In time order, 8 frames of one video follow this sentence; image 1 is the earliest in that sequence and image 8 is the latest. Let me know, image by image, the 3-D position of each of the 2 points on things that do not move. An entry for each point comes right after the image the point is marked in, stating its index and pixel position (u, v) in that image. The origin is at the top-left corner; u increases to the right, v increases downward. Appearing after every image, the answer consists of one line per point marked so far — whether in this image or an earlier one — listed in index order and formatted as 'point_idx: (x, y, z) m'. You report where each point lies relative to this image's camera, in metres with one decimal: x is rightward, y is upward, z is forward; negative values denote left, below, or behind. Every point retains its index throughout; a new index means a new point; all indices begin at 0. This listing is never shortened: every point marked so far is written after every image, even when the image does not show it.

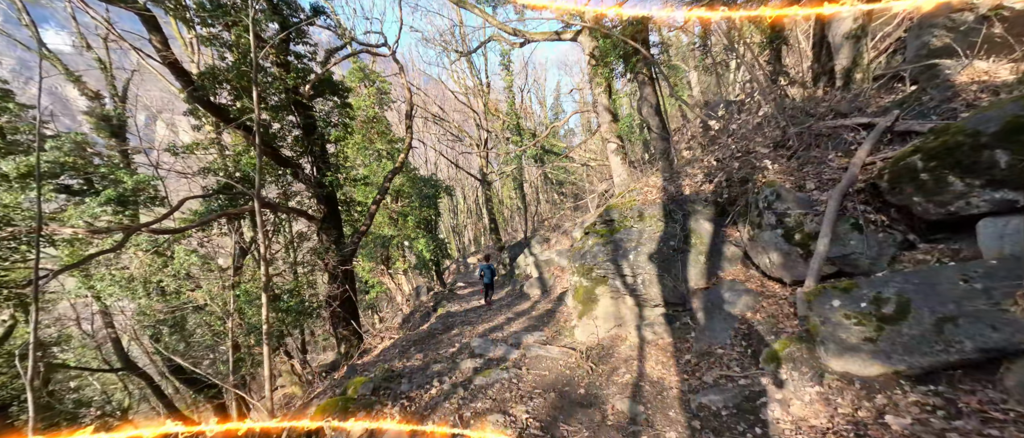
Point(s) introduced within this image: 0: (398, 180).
0: (-5.7, +1.9, +19.6) m
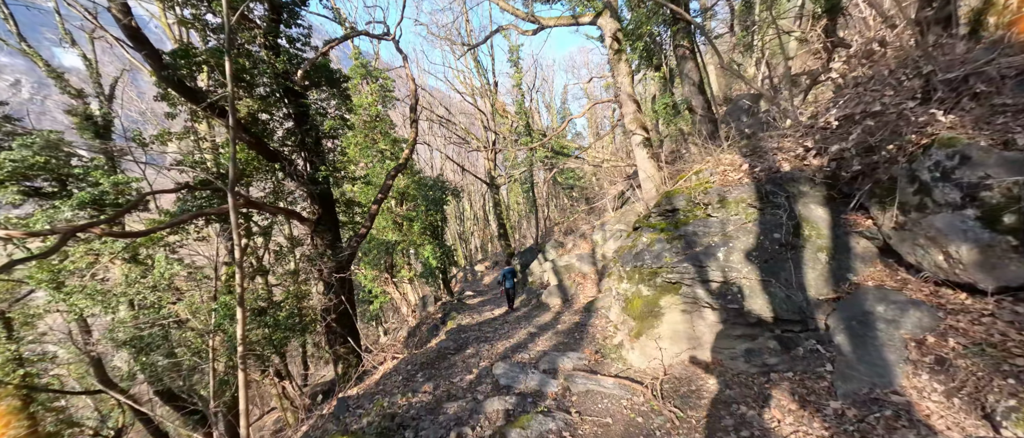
0: (-5.1, +1.7, +18.3) m
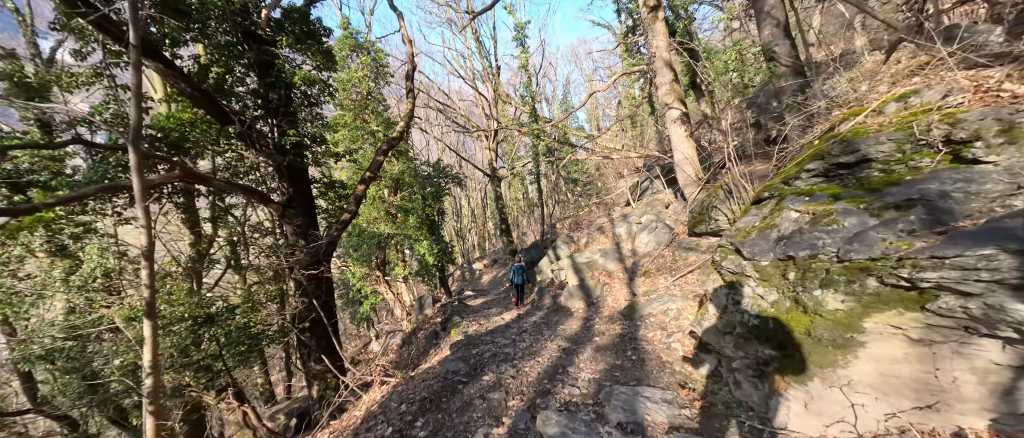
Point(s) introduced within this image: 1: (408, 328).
0: (-4.8, +2.1, +16.3) m
1: (-3.6, -3.8, +14.0) m
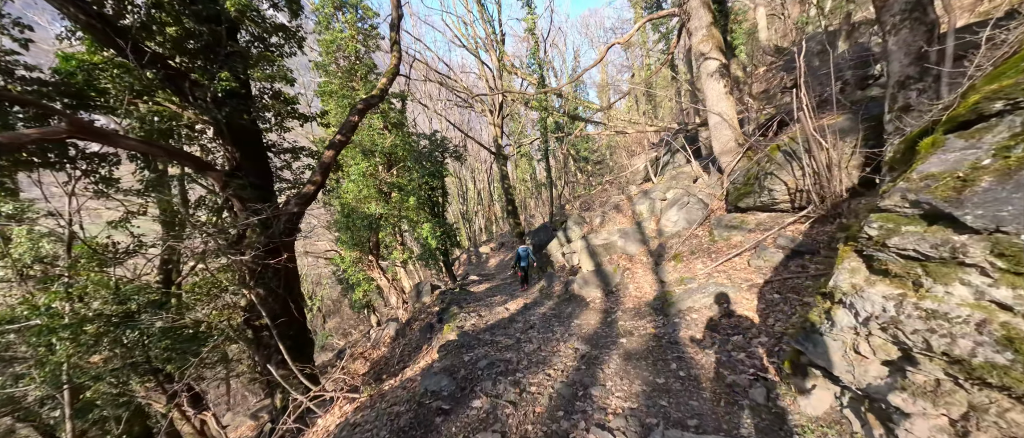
0: (-4.6, +2.8, +14.7) m
1: (-3.4, -3.1, +12.6) m
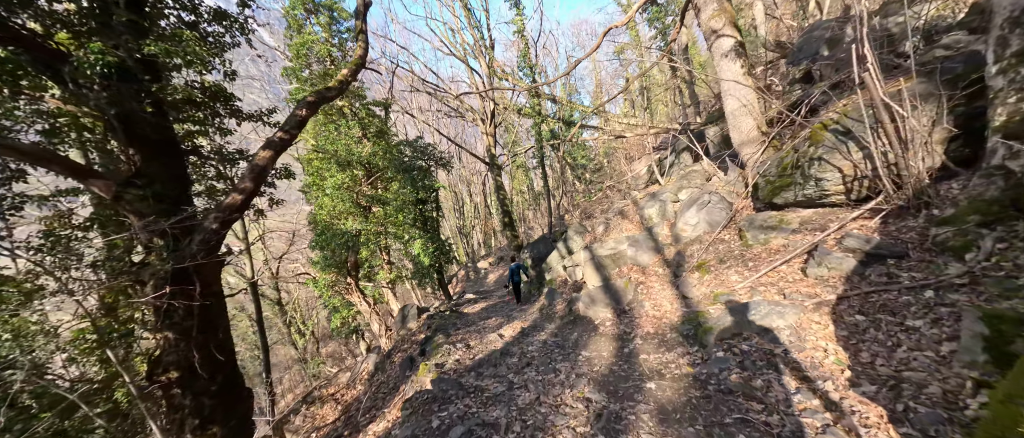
0: (-4.9, +2.3, +13.4) m
1: (-3.5, -3.6, +11.1) m
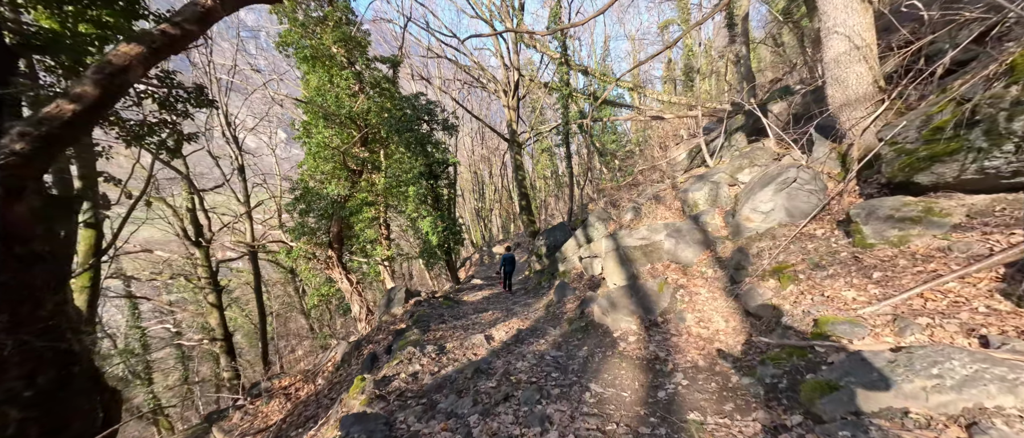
0: (-4.4, +3.3, +11.6) m
1: (-3.5, -2.7, +9.5) m
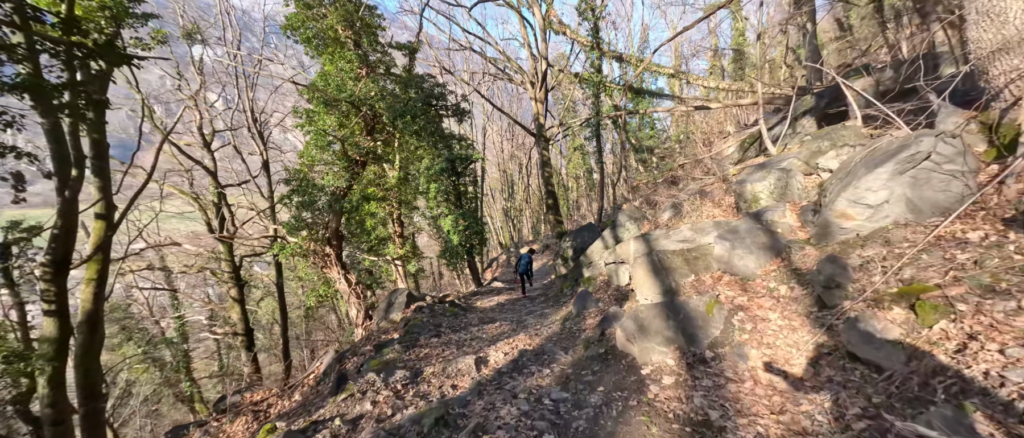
0: (-3.9, +3.4, +10.6) m
1: (-3.3, -2.6, +8.3) m
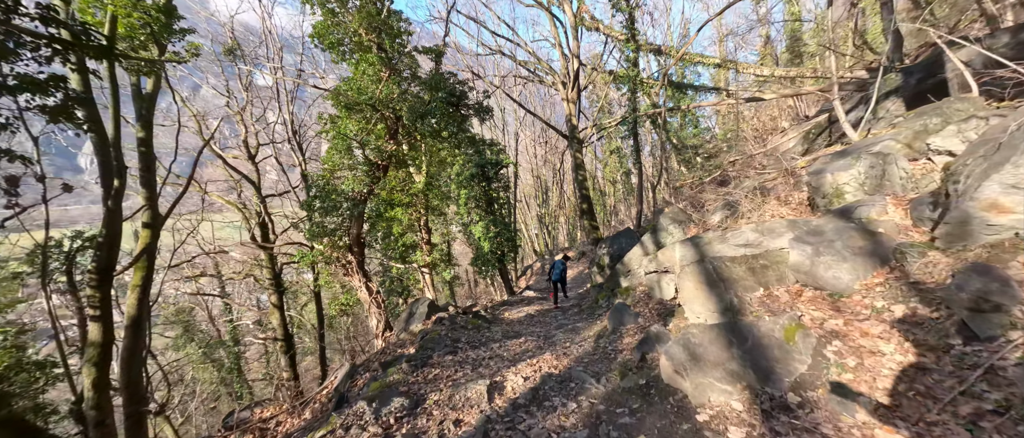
0: (-3.1, +3.3, +10.2) m
1: (-2.8, -2.7, +7.8) m
